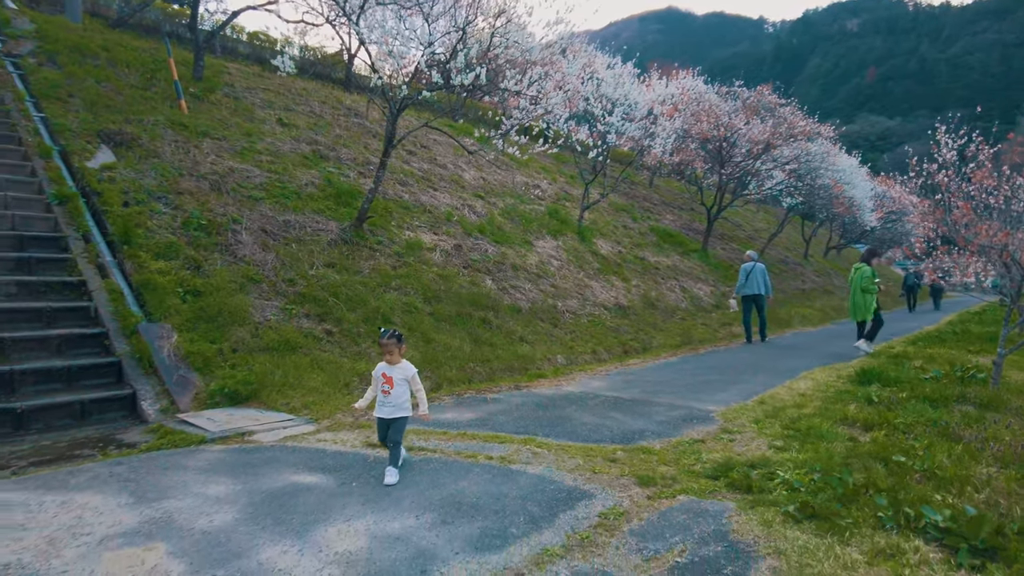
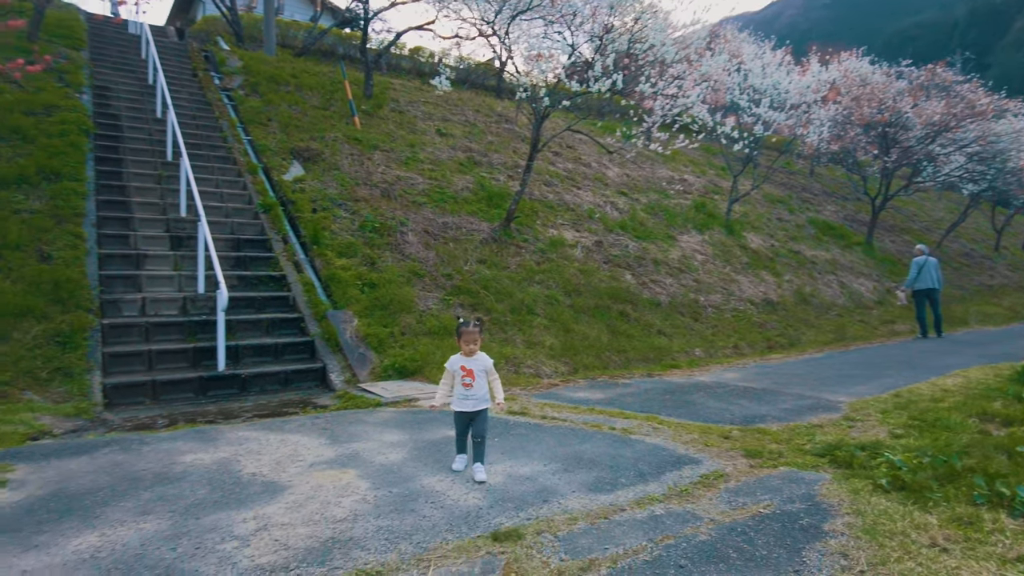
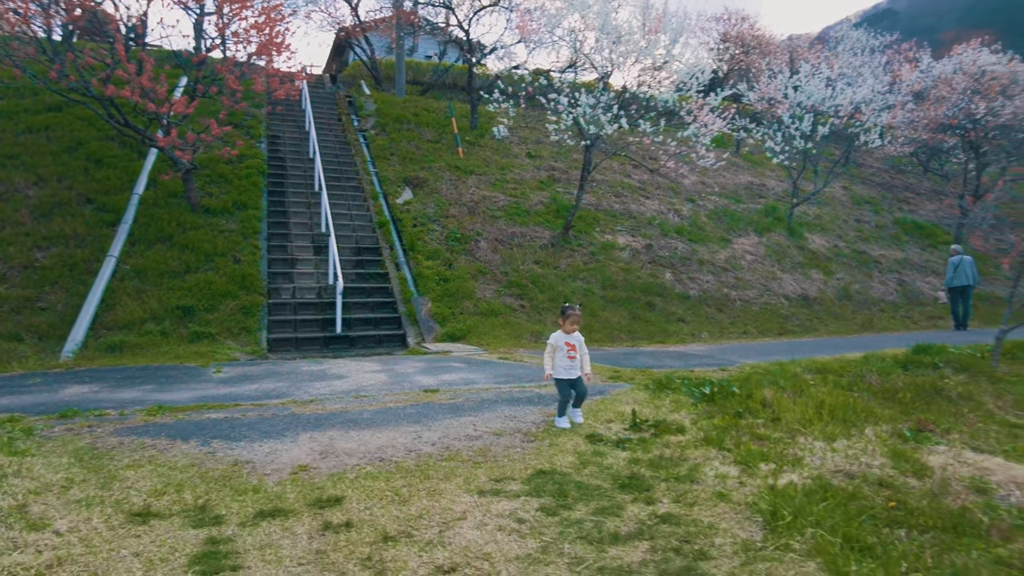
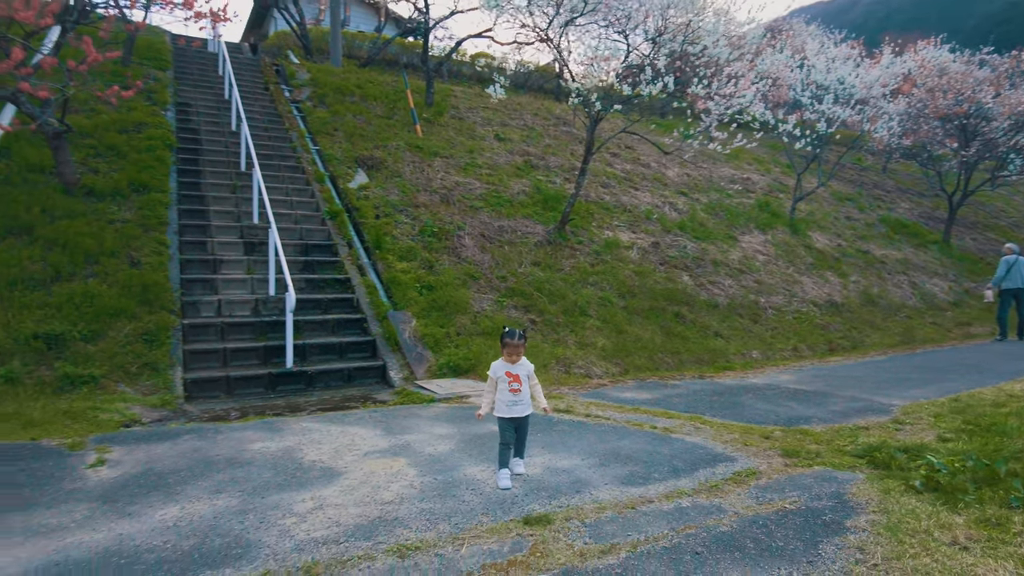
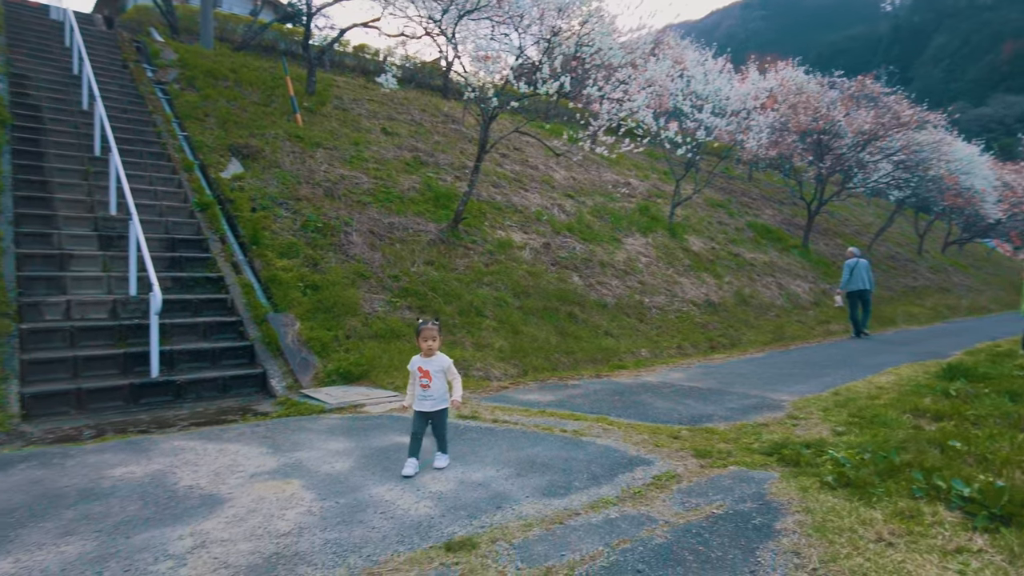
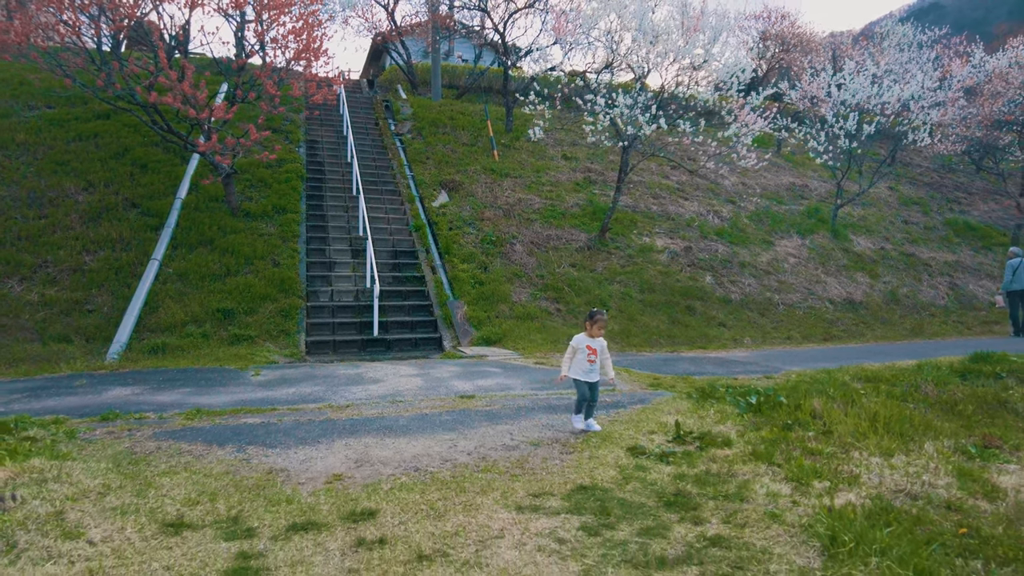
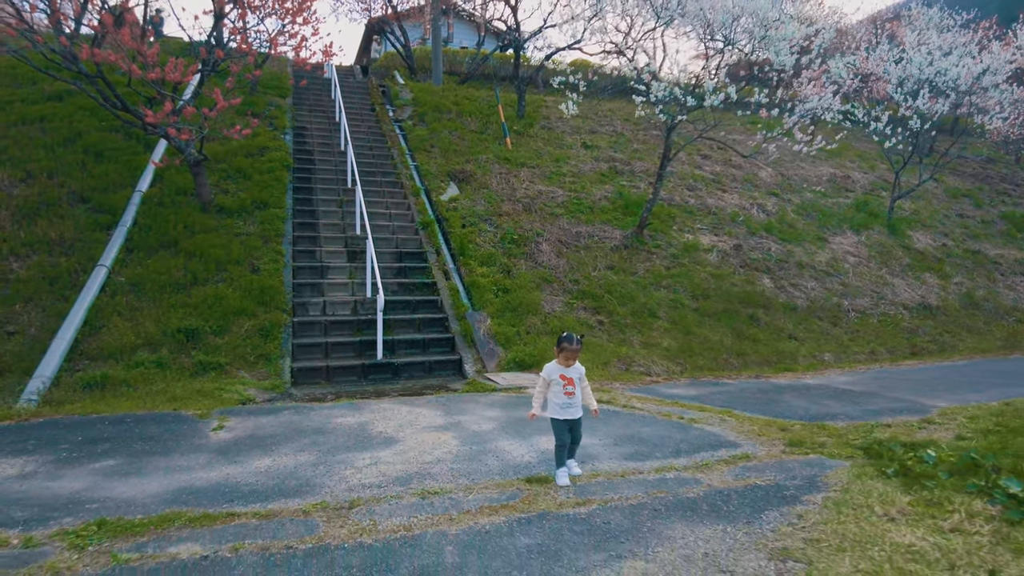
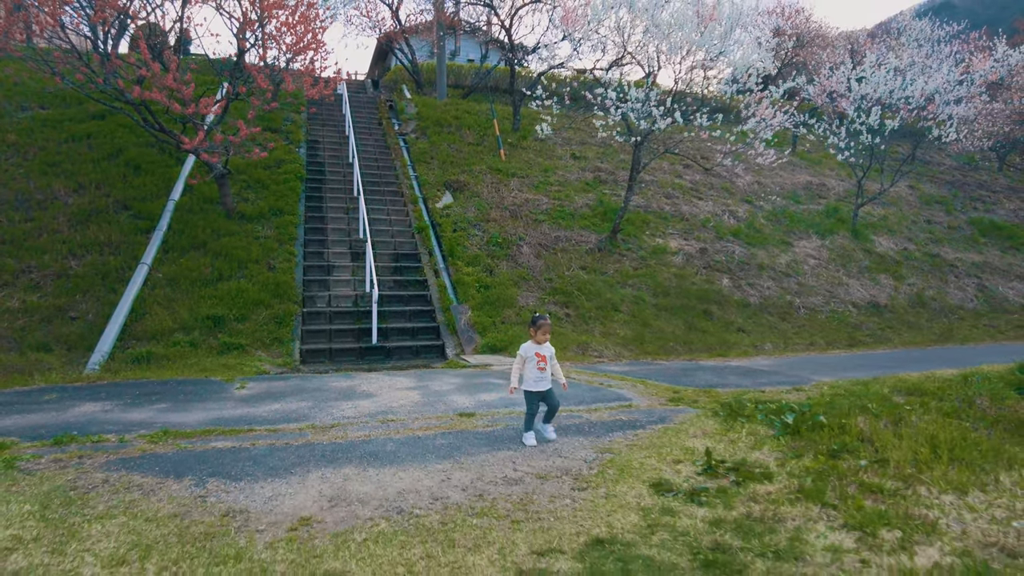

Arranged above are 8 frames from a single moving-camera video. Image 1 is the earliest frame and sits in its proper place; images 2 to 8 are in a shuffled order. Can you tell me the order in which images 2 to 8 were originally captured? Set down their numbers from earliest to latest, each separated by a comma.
5, 2, 4, 7, 8, 6, 3
